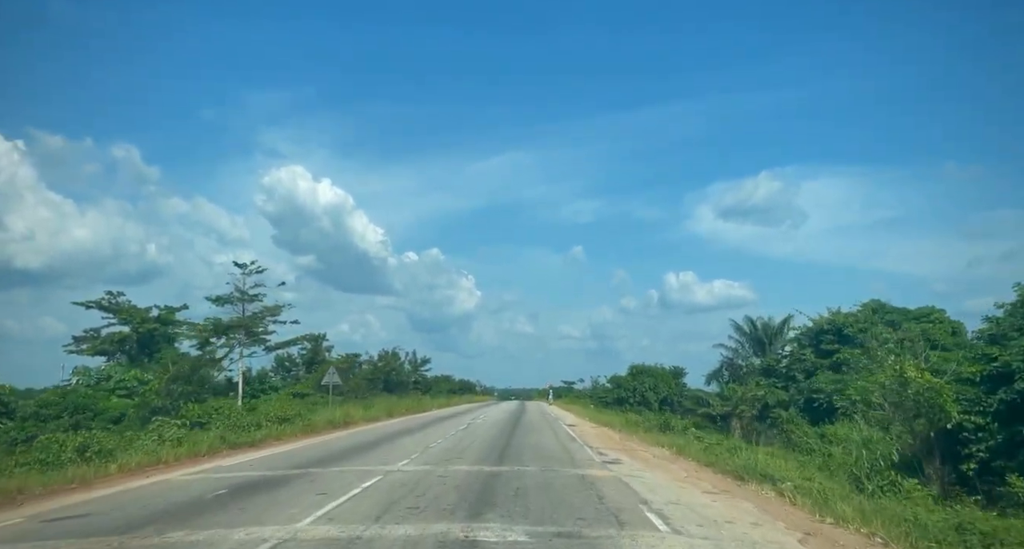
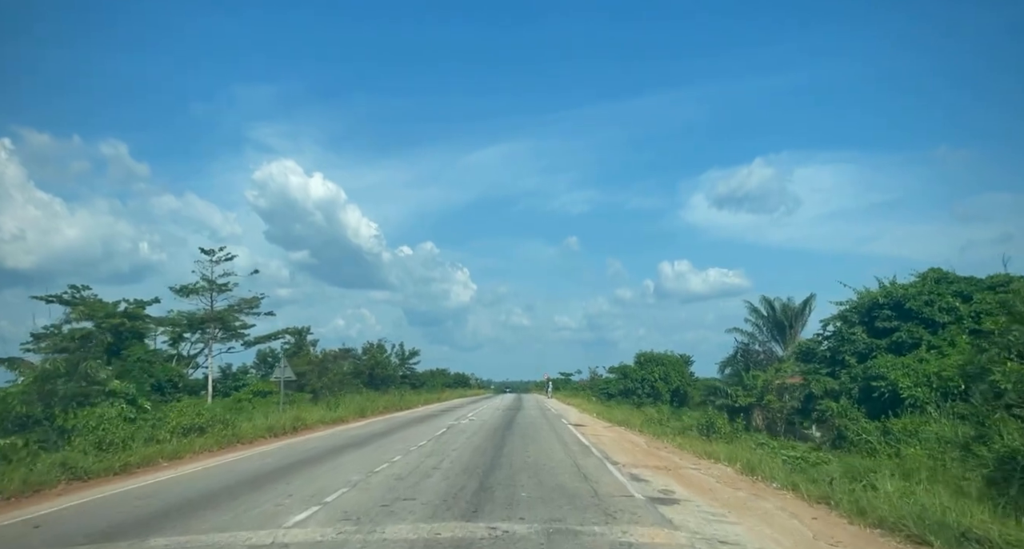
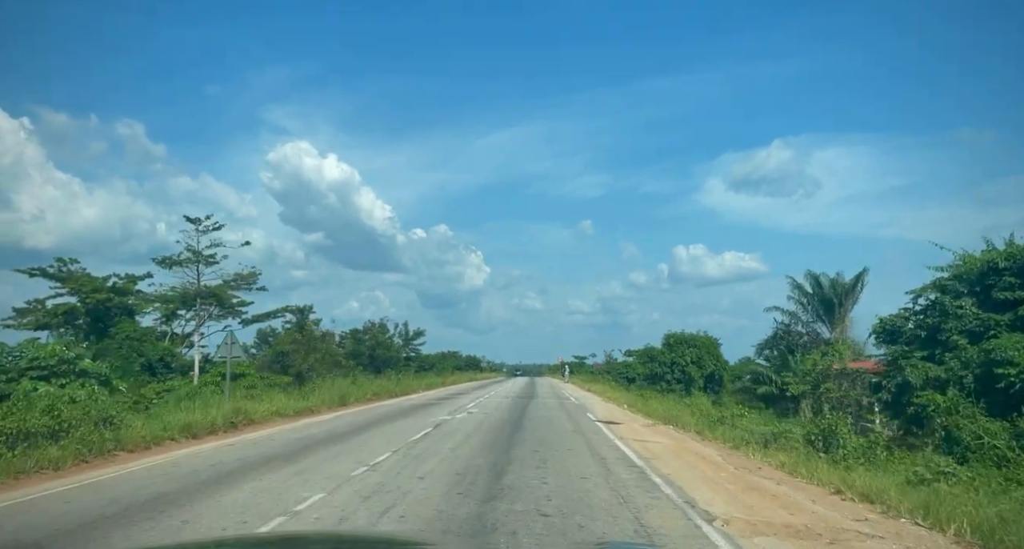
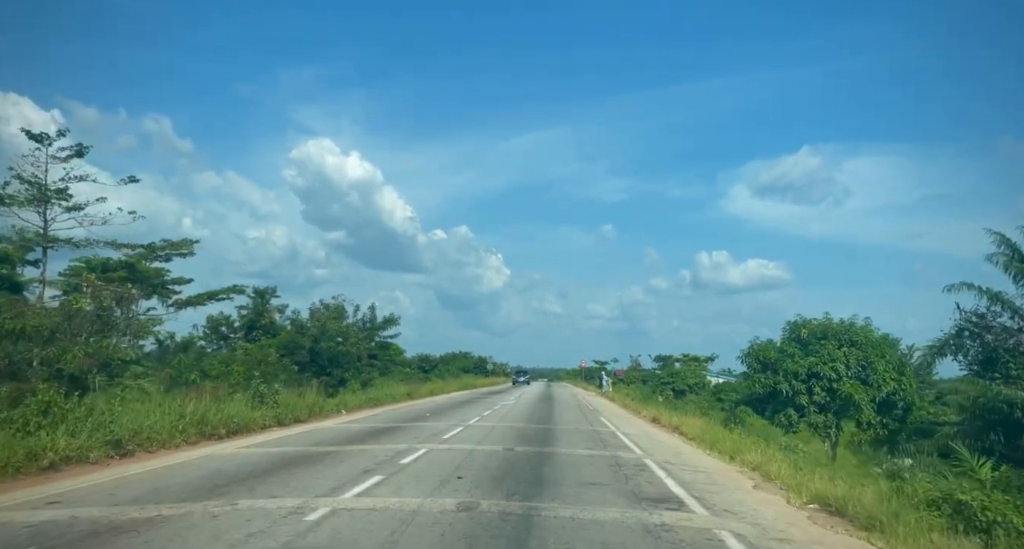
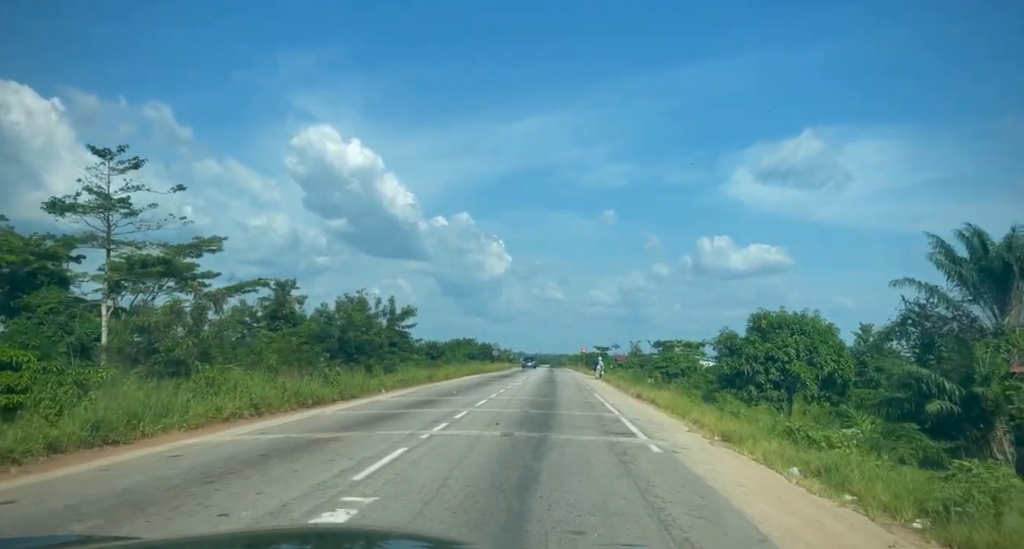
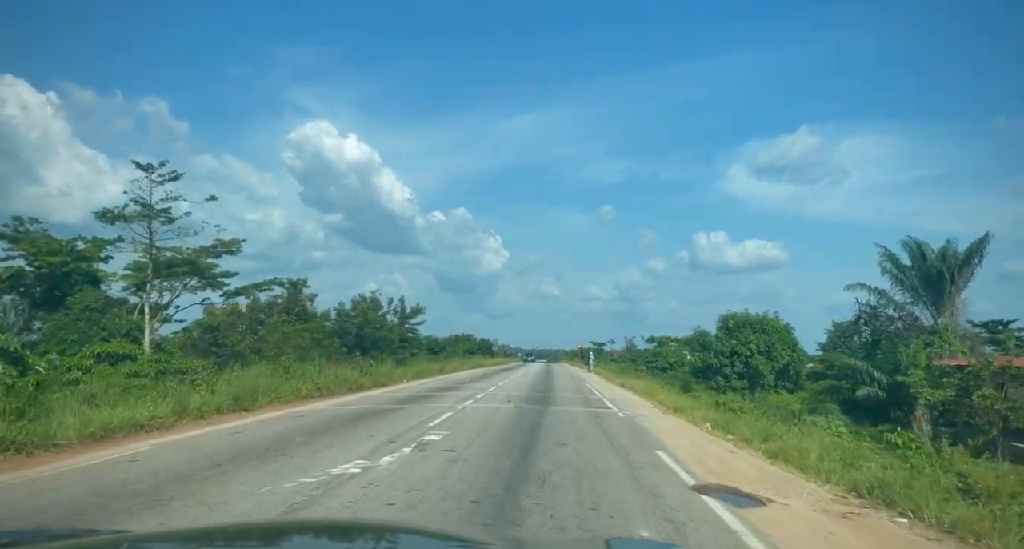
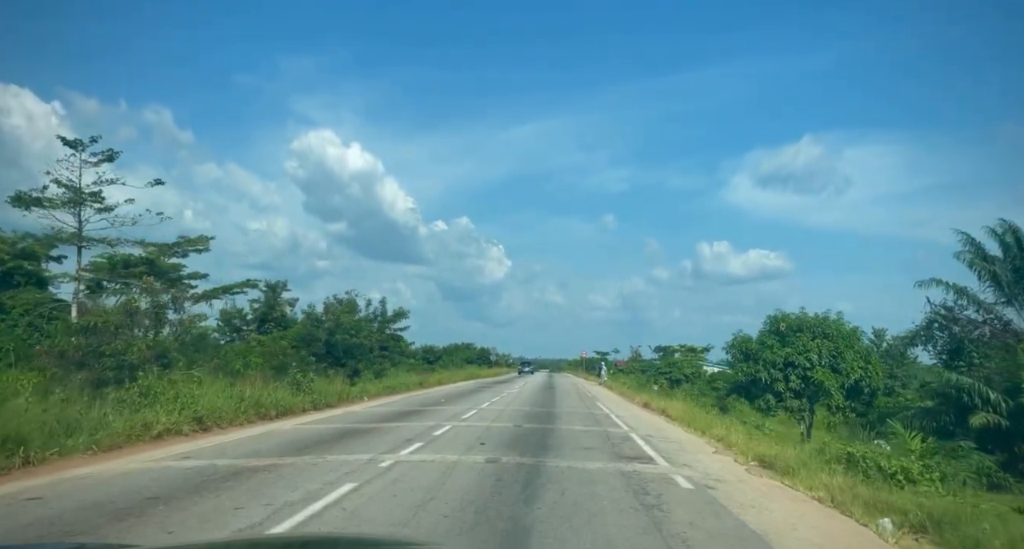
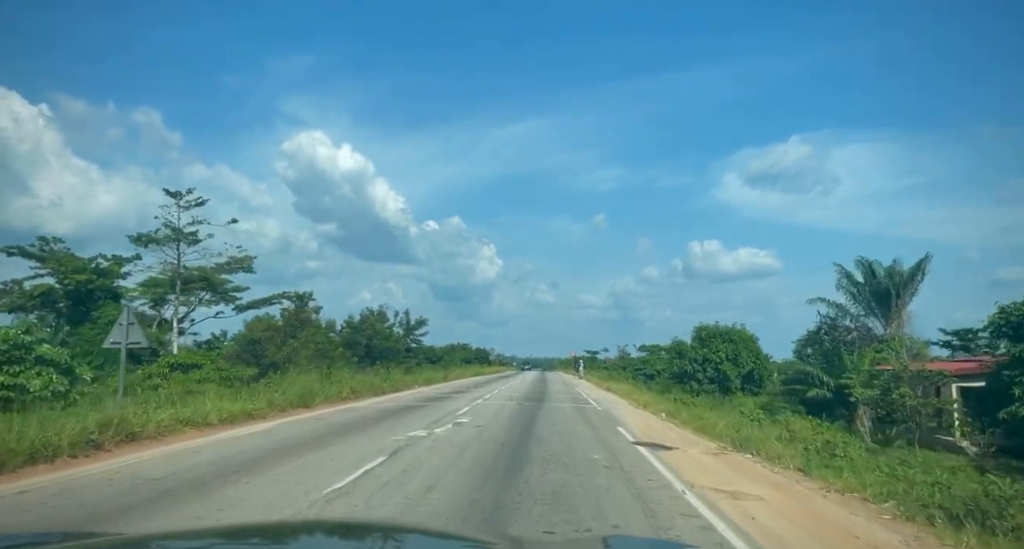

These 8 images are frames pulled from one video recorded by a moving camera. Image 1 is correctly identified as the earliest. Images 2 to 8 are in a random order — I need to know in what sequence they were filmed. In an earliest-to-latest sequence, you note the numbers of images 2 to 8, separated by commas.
2, 3, 8, 6, 5, 7, 4
